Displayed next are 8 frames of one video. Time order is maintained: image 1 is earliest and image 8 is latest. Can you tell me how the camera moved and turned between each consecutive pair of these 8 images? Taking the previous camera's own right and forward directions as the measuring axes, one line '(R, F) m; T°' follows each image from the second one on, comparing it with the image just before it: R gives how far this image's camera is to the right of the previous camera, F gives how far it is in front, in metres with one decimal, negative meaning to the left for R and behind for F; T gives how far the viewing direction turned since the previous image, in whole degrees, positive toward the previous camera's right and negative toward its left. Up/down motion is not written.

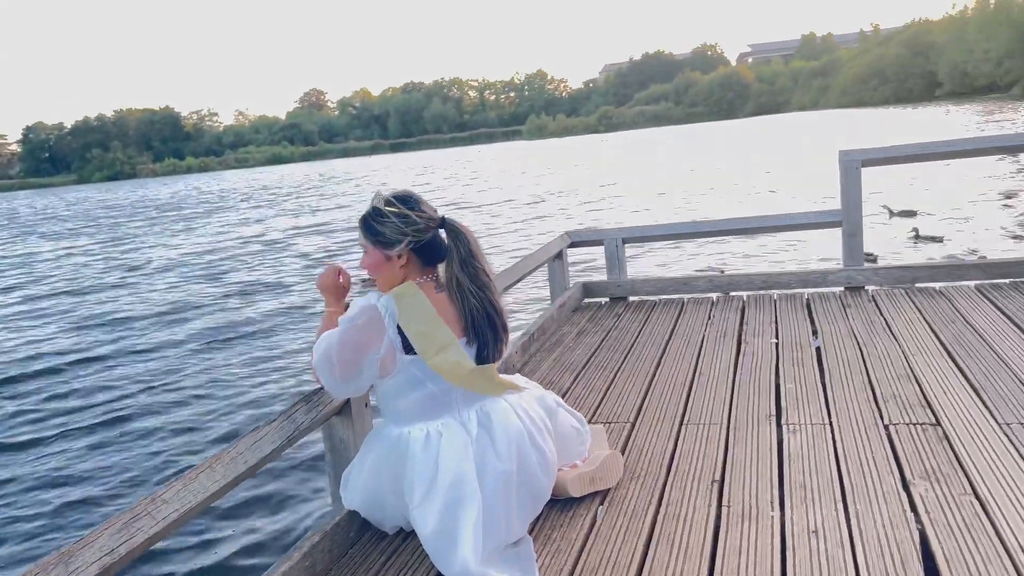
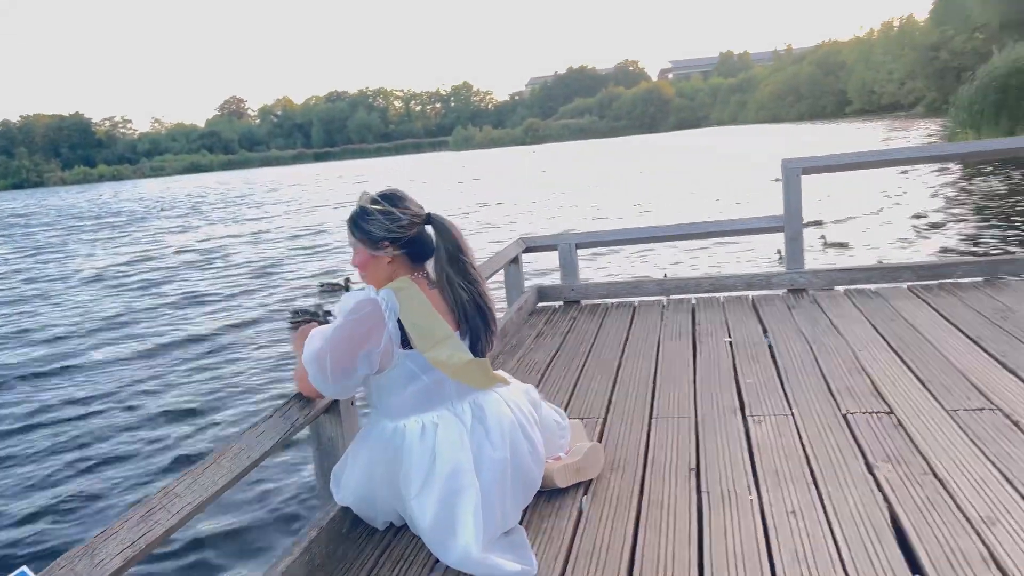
(-0.2, -0.1) m; +5°
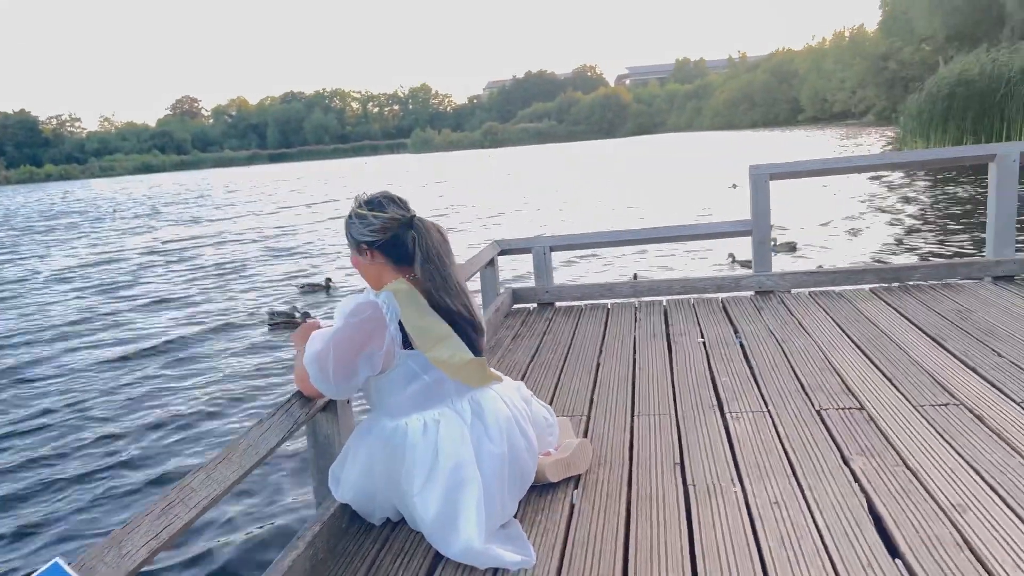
(-0.1, -0.1) m; +3°
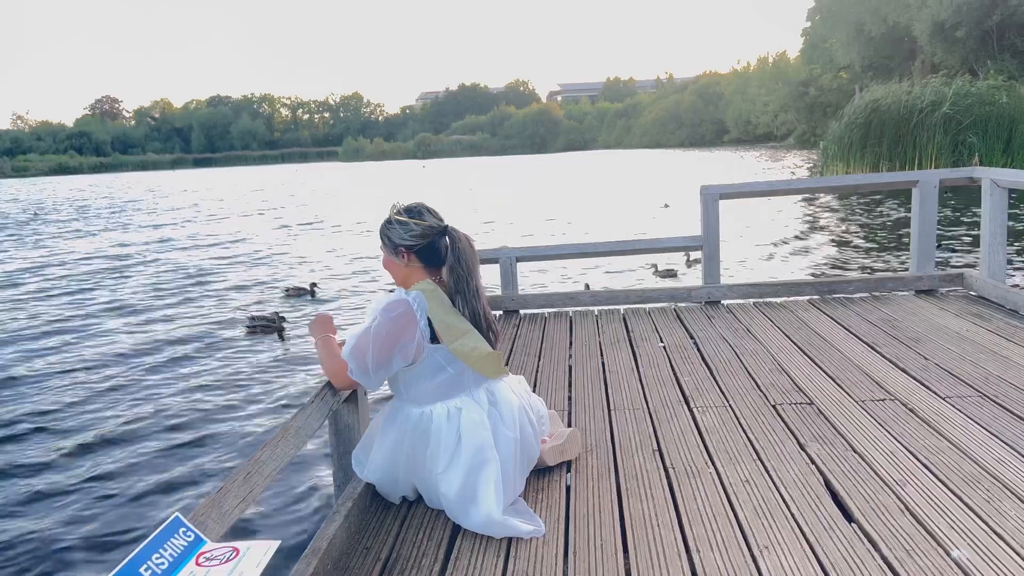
(-0.3, -0.3) m; +5°
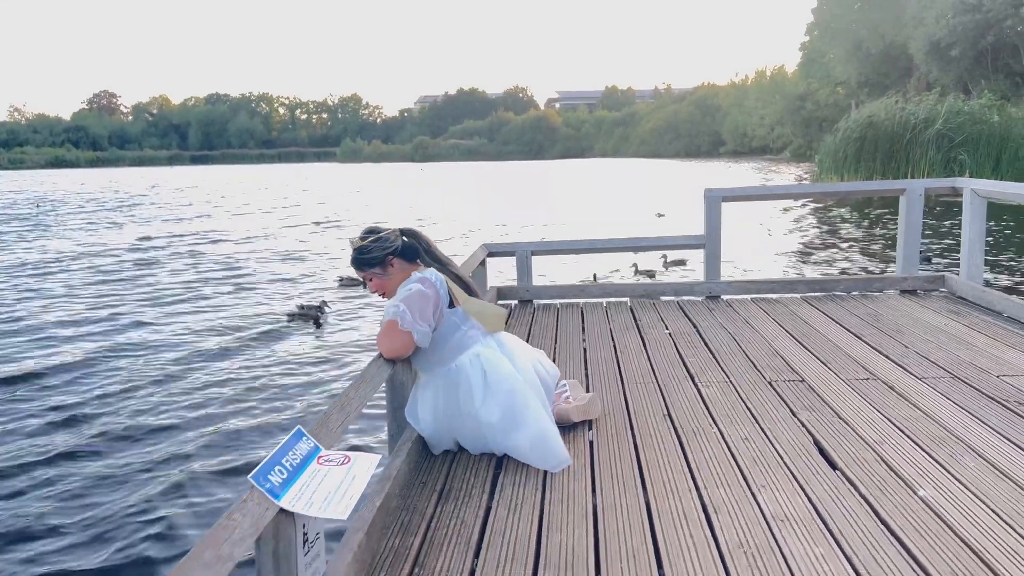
(-0.2, -0.5) m; 0°
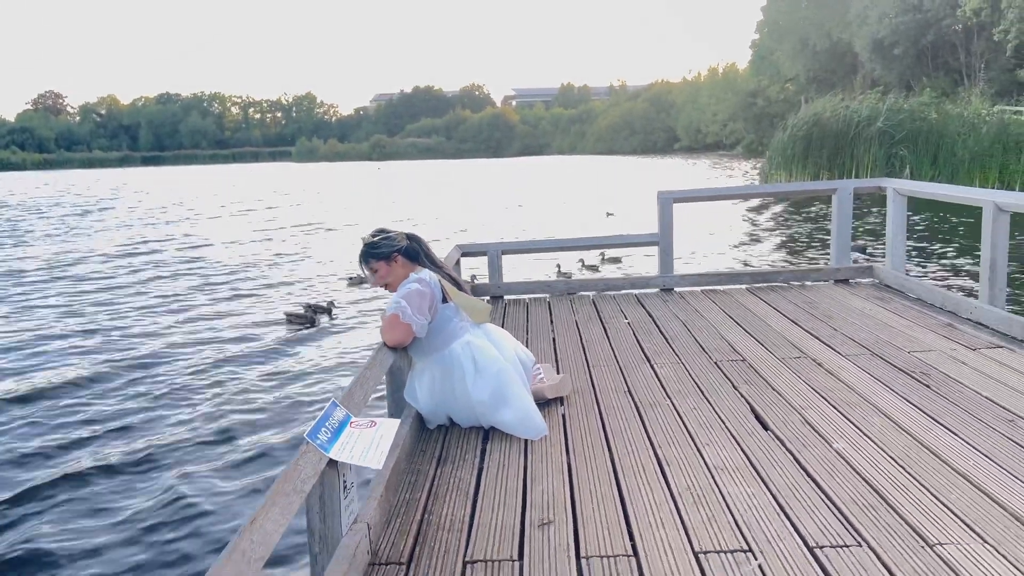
(-0.1, -0.6) m; +3°
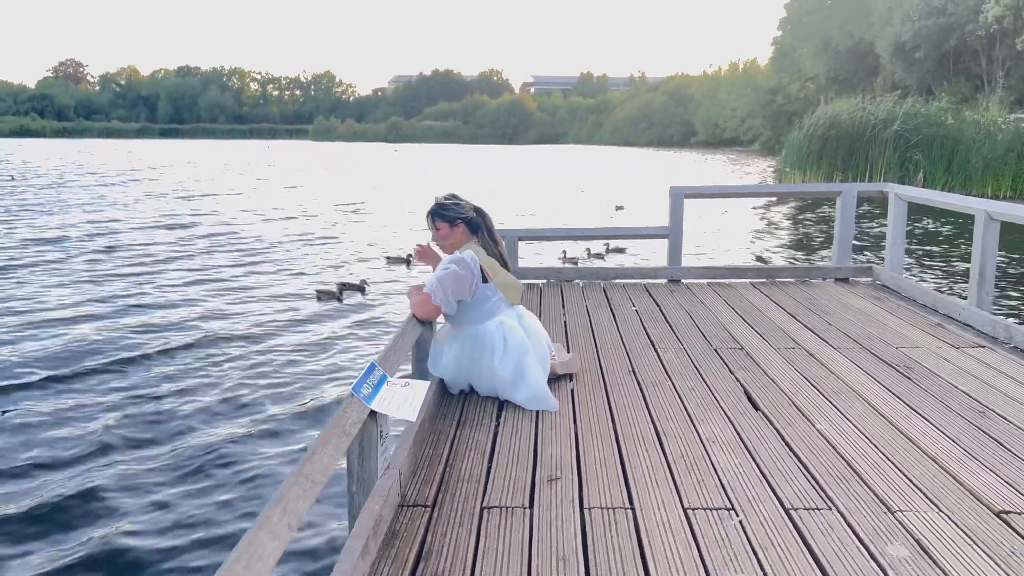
(0.0, -0.4) m; -1°
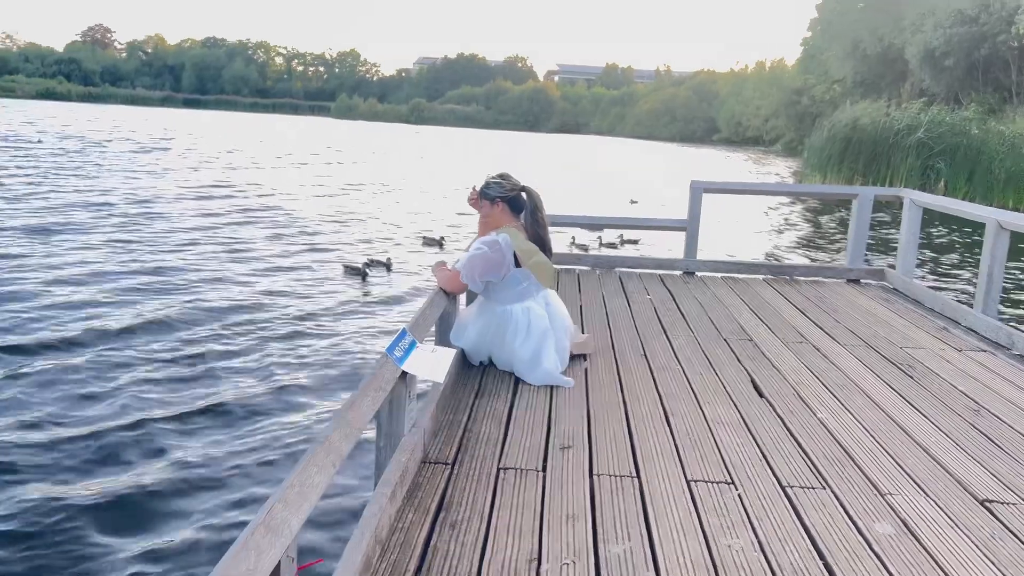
(-0.1, -0.2) m; -1°
